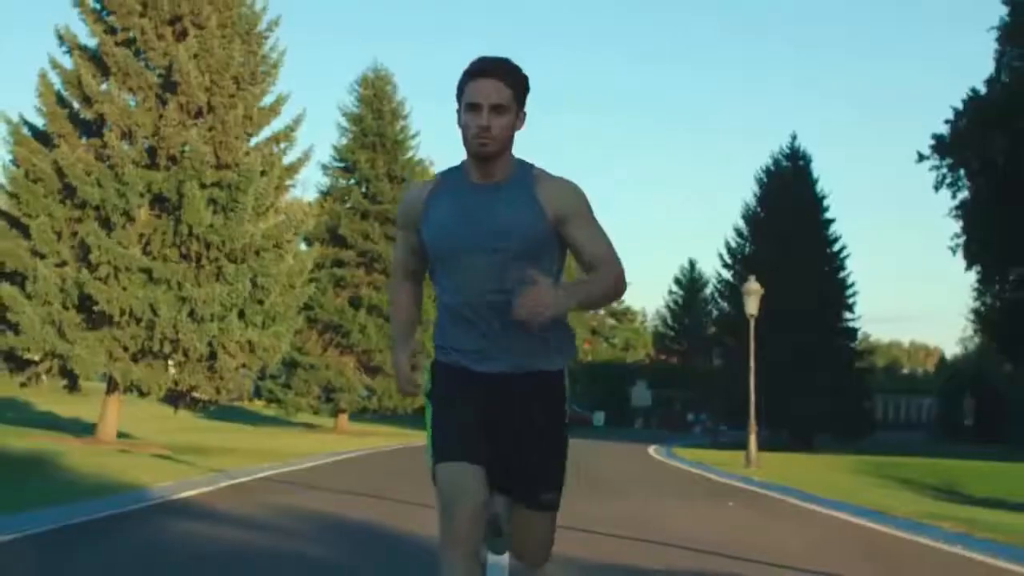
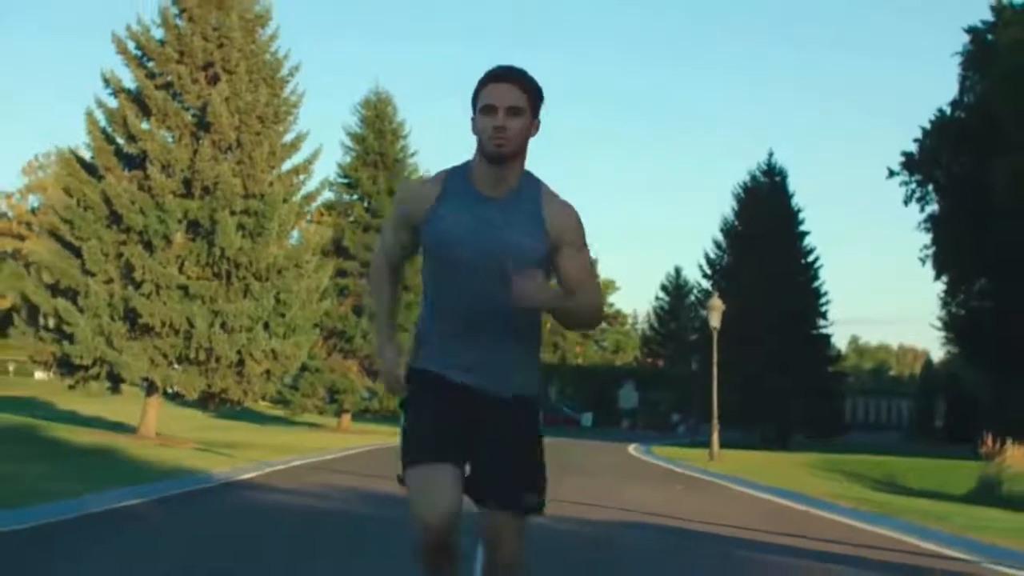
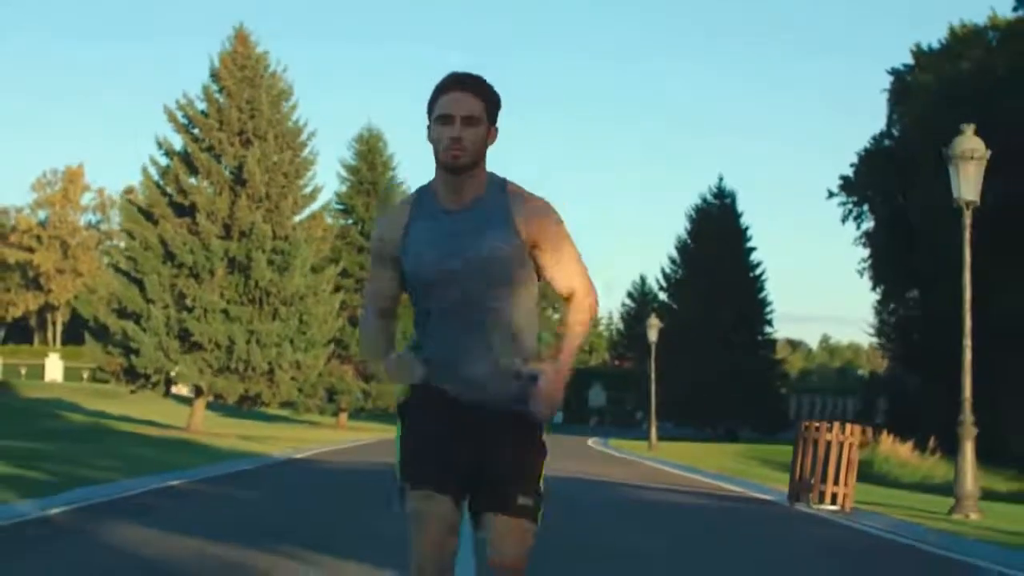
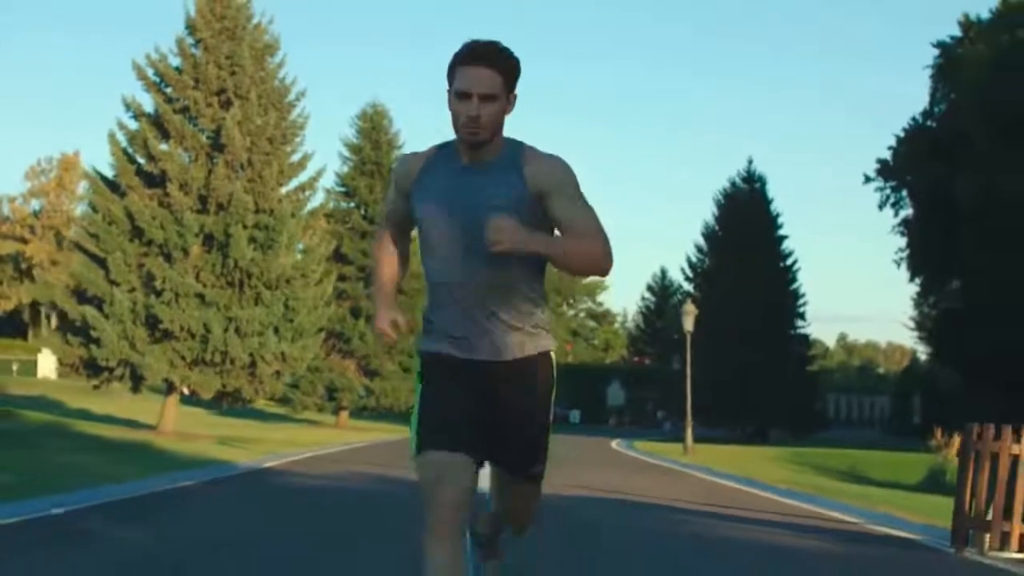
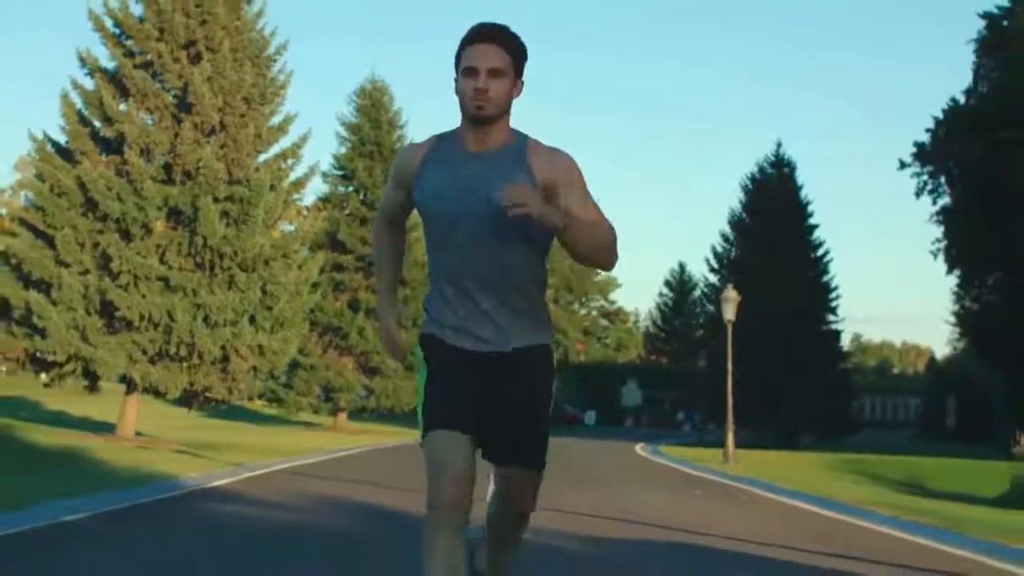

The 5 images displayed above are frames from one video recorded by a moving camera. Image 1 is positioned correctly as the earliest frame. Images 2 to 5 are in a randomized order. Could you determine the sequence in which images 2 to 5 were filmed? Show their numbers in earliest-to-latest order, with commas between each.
5, 2, 4, 3
